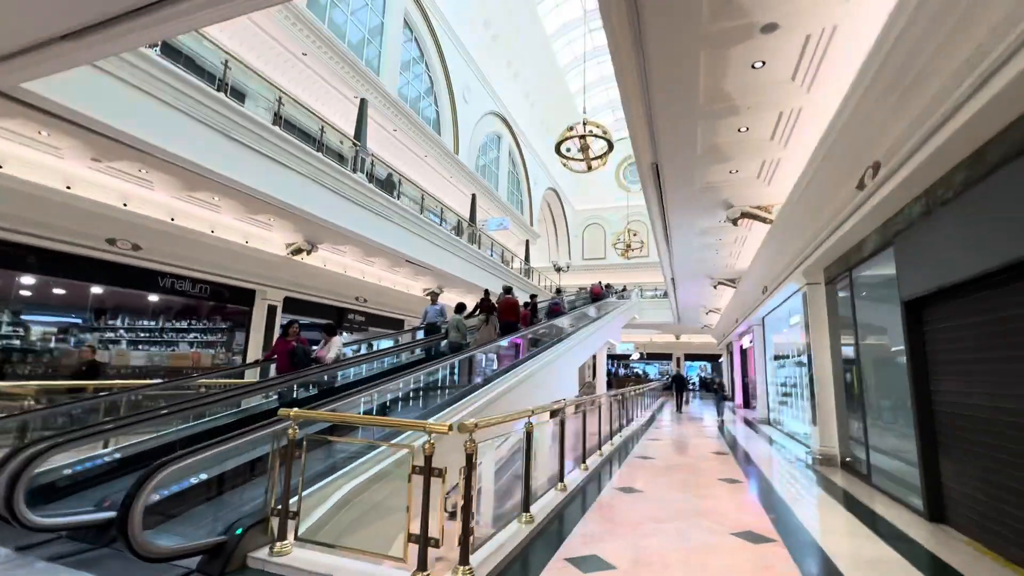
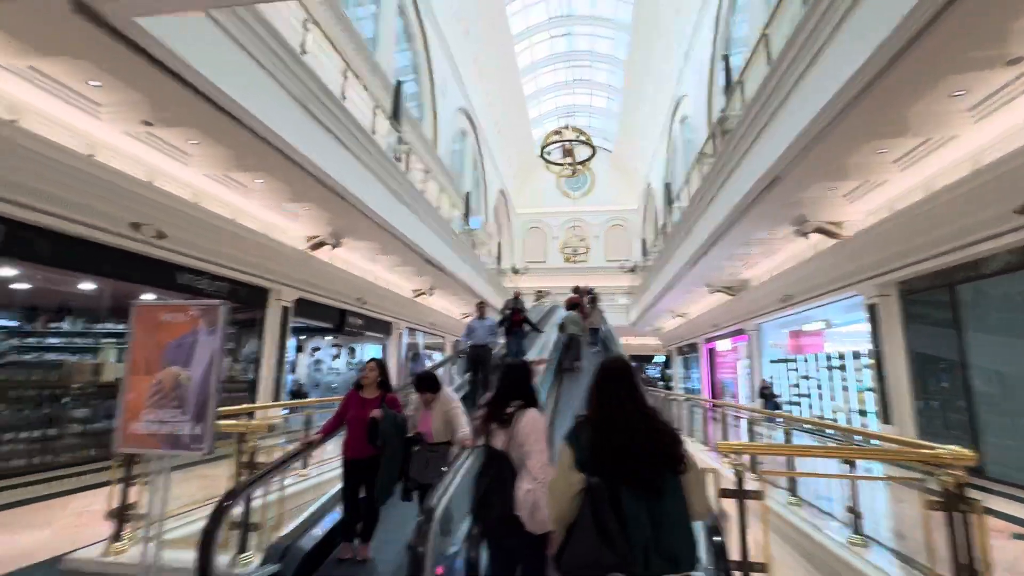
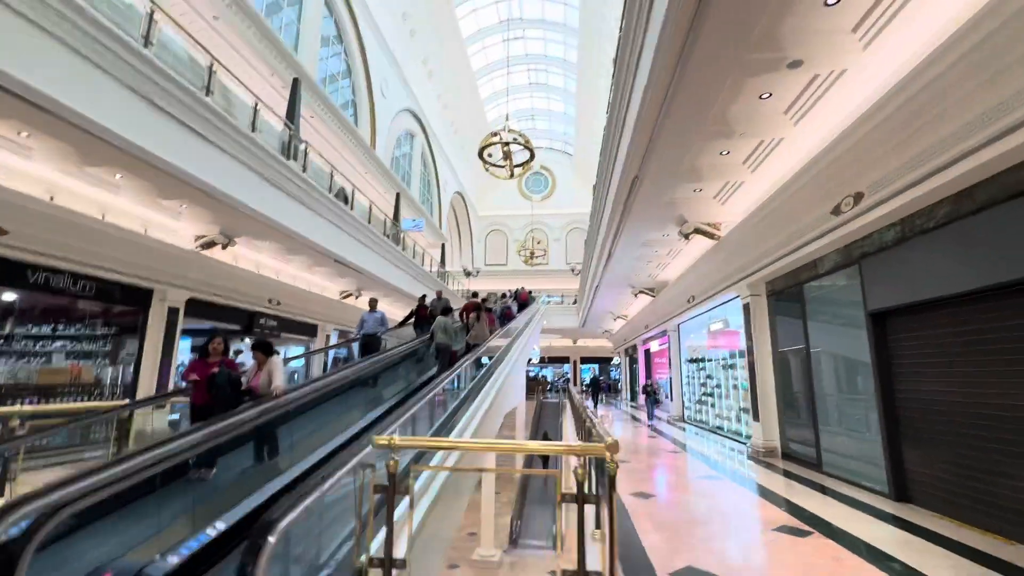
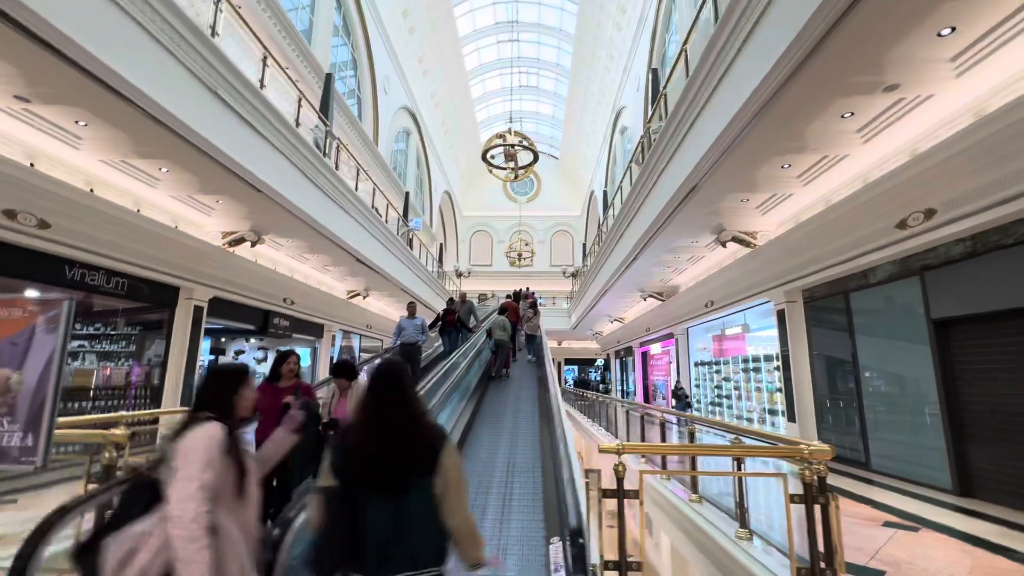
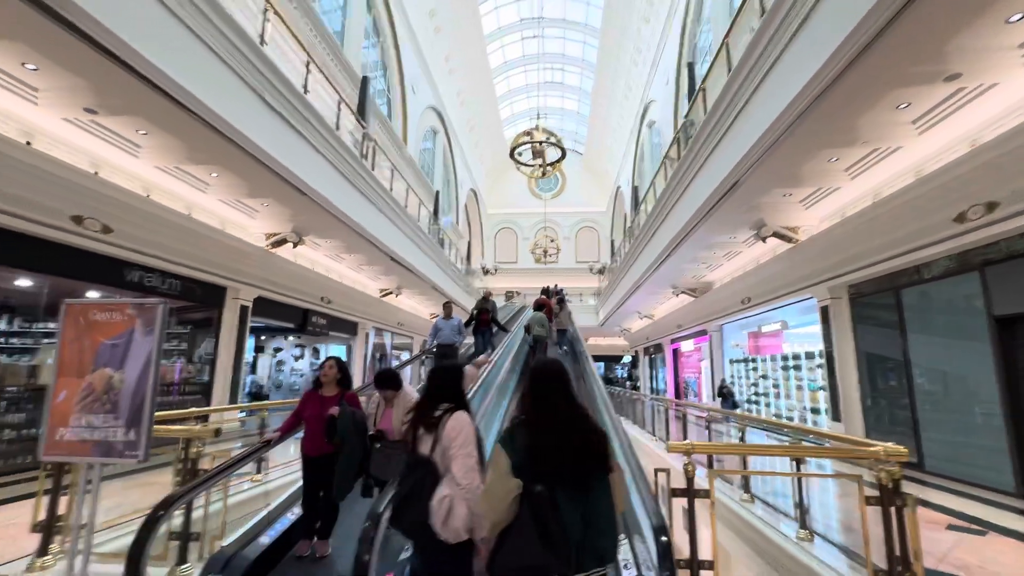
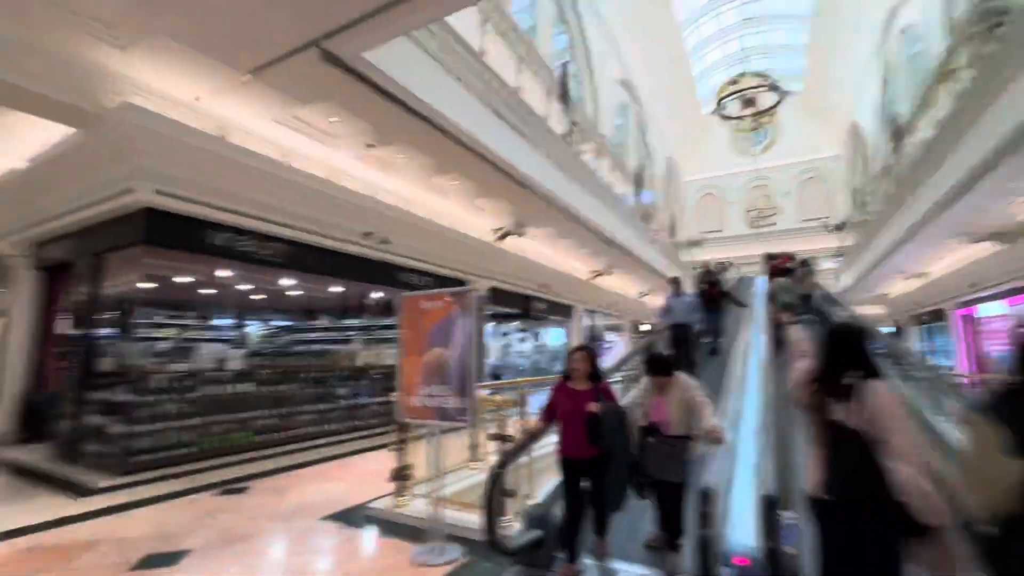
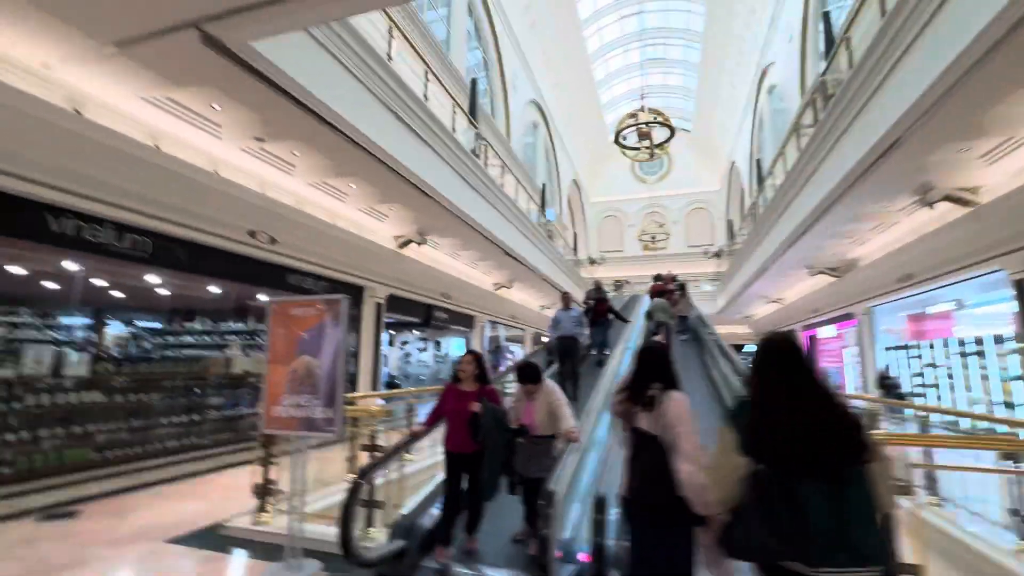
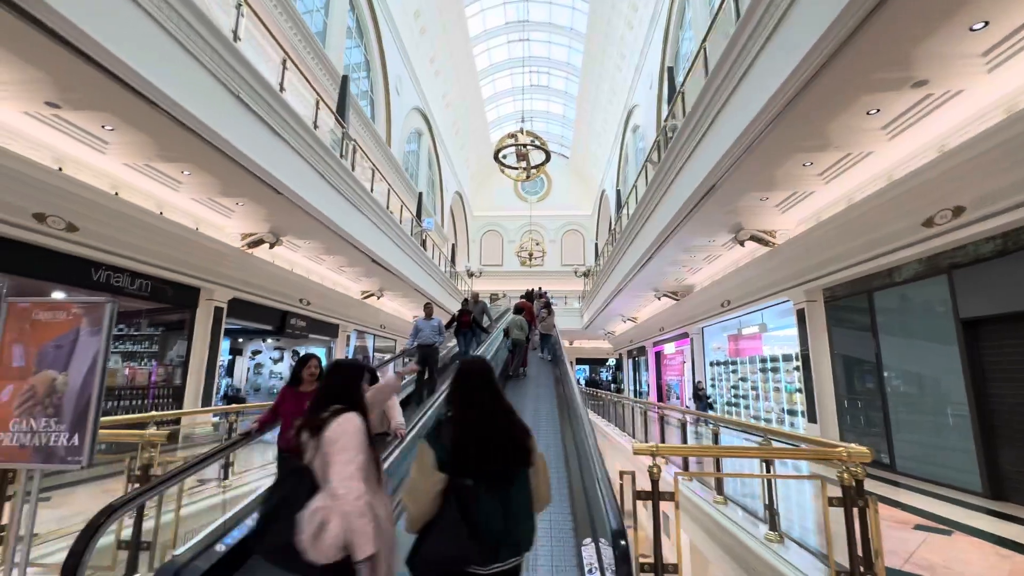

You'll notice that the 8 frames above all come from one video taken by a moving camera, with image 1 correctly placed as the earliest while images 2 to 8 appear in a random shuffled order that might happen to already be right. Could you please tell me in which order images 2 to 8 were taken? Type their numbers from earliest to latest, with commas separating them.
3, 4, 8, 5, 2, 7, 6
